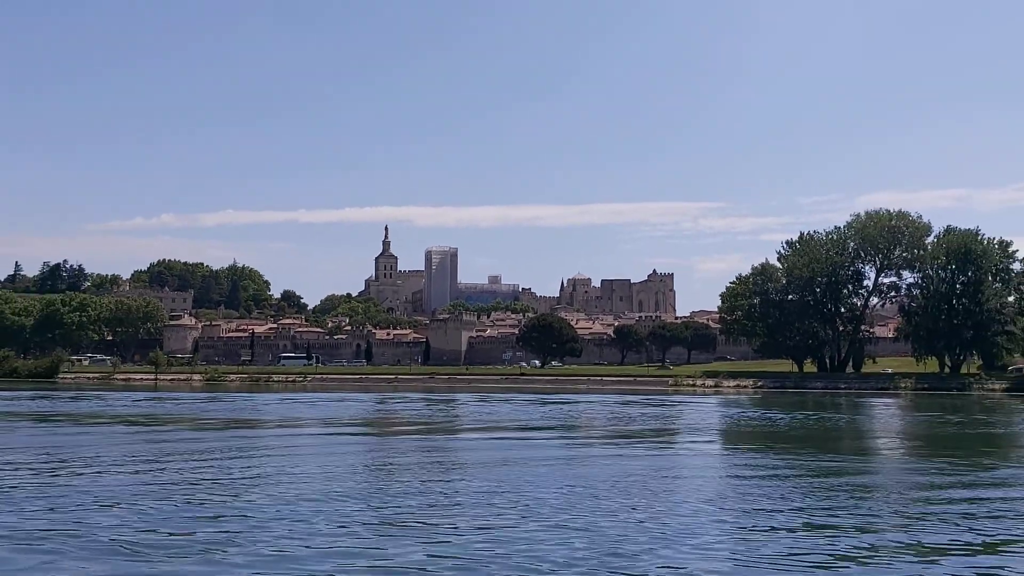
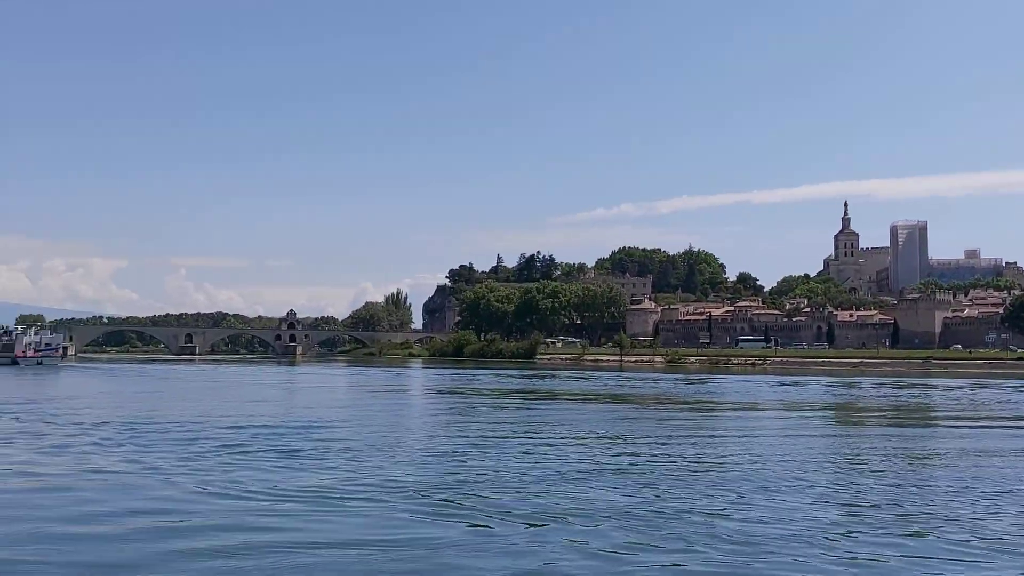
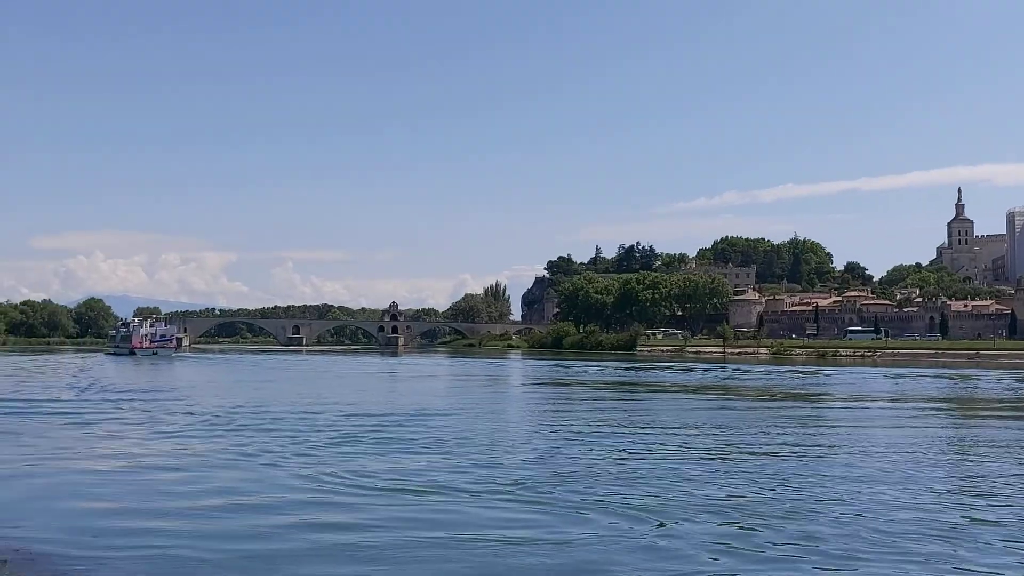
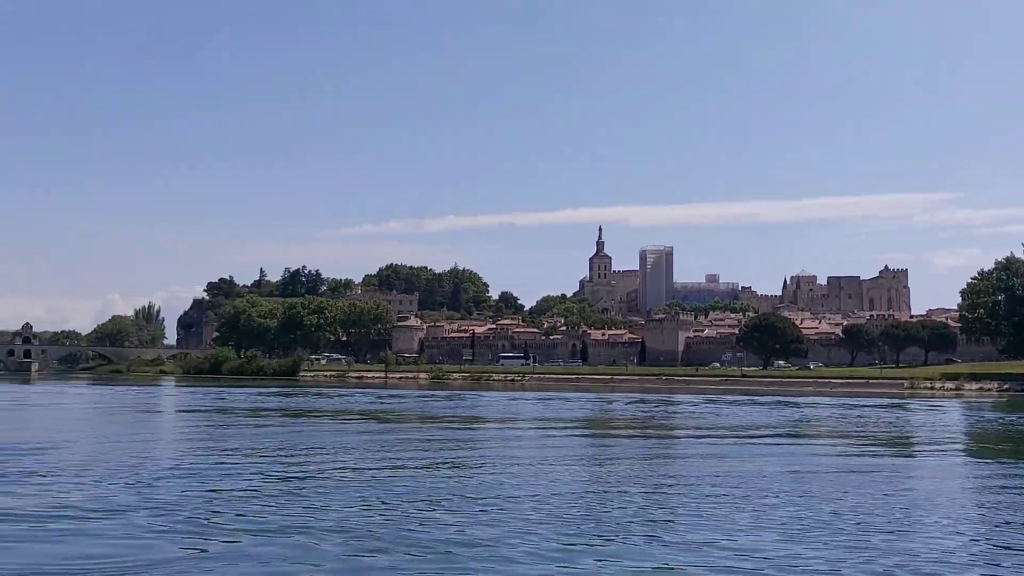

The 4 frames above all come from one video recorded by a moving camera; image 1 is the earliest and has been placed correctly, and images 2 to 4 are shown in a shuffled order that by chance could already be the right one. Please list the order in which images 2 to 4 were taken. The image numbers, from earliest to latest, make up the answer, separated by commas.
4, 2, 3
